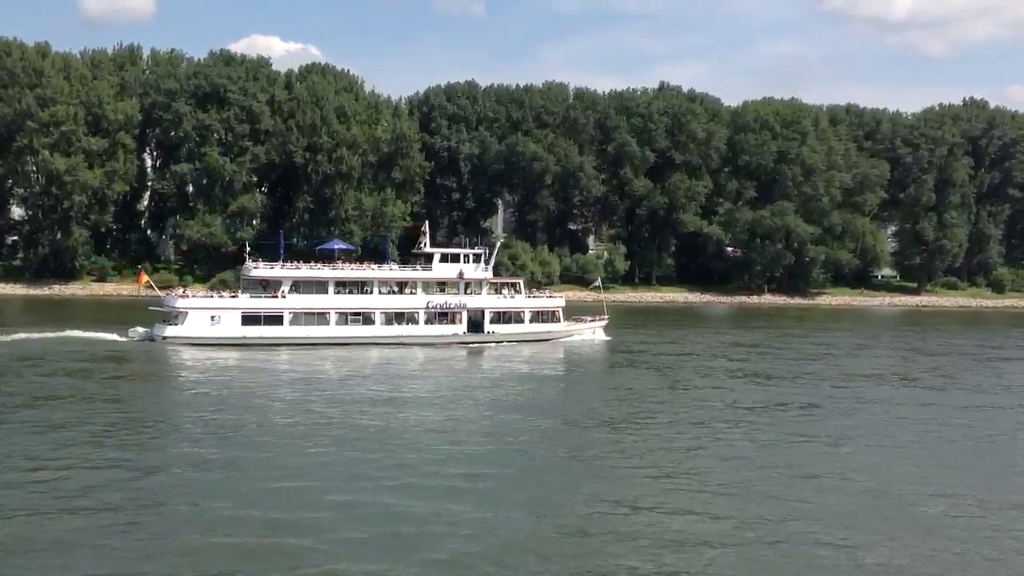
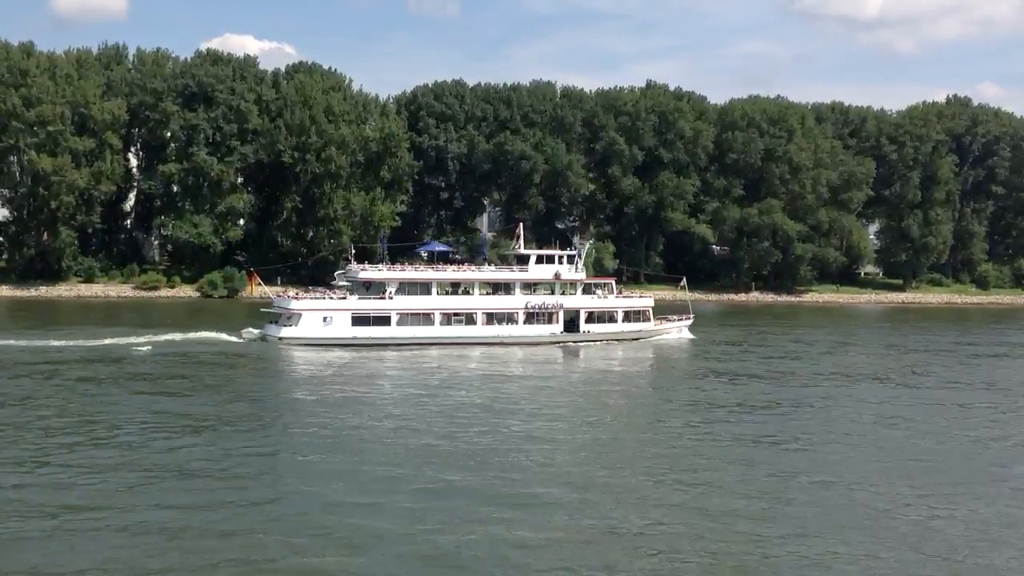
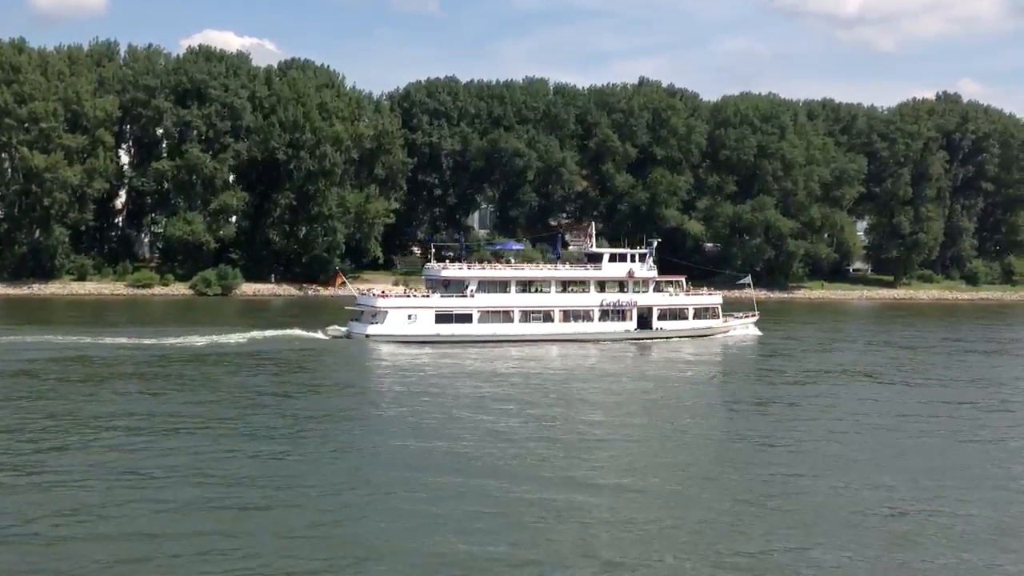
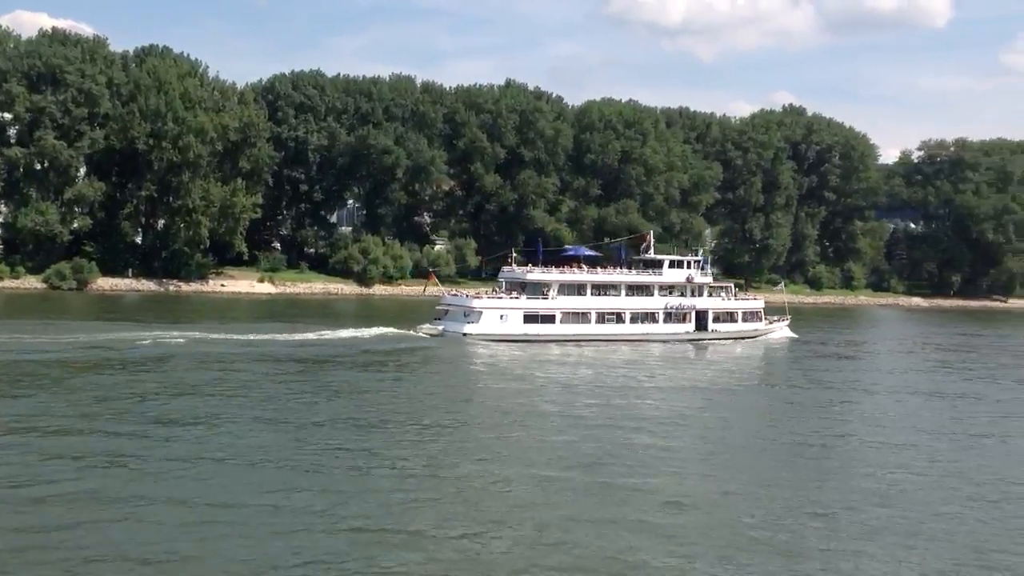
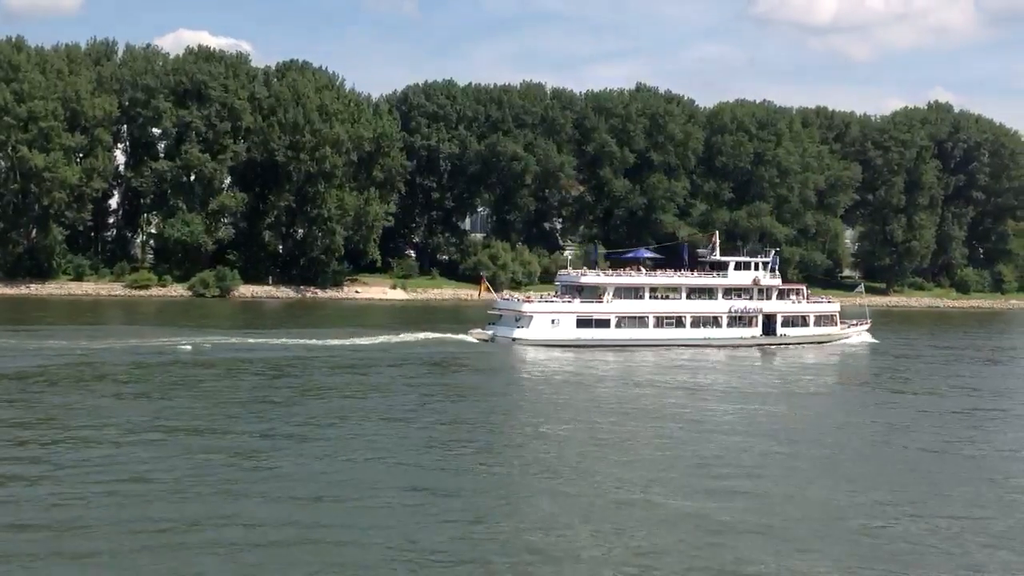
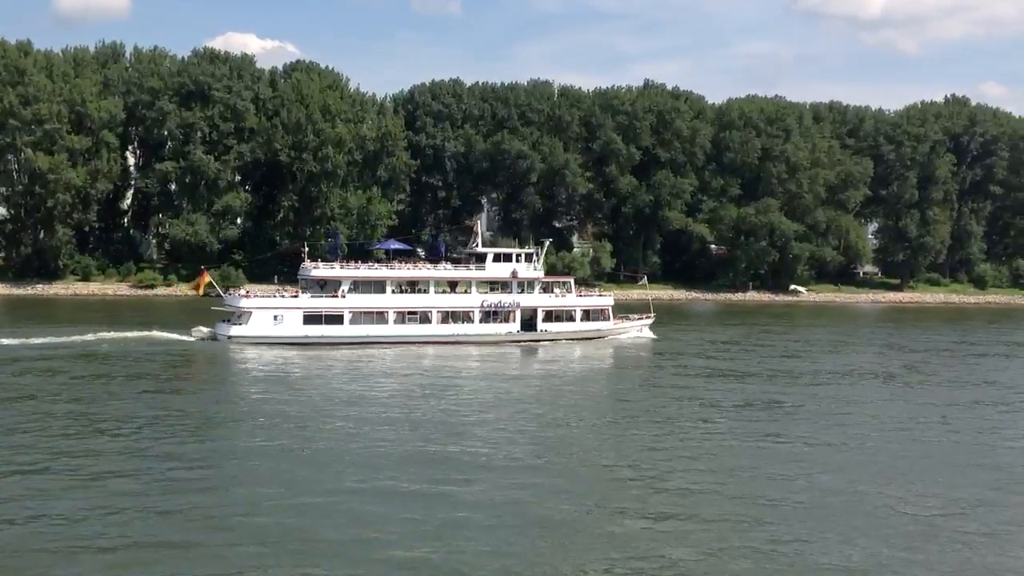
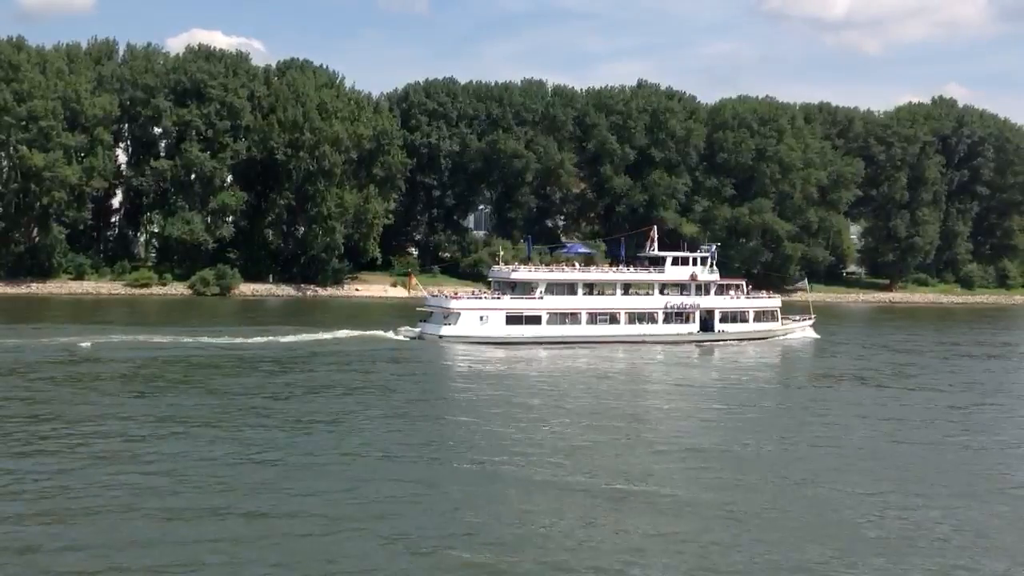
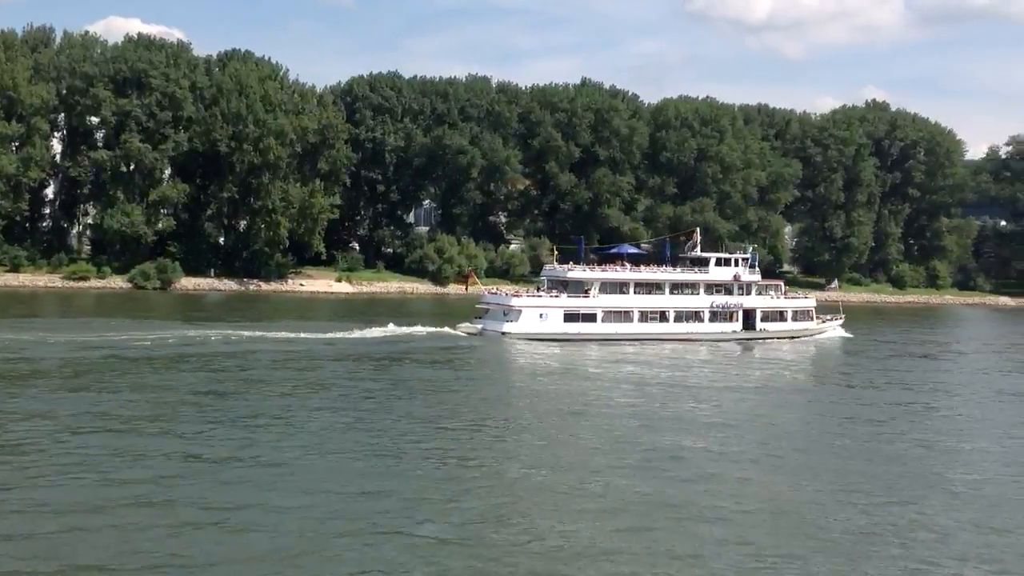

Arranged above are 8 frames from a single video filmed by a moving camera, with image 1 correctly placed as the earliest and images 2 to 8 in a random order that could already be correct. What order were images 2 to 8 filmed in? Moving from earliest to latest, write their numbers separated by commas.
6, 2, 3, 7, 5, 8, 4
